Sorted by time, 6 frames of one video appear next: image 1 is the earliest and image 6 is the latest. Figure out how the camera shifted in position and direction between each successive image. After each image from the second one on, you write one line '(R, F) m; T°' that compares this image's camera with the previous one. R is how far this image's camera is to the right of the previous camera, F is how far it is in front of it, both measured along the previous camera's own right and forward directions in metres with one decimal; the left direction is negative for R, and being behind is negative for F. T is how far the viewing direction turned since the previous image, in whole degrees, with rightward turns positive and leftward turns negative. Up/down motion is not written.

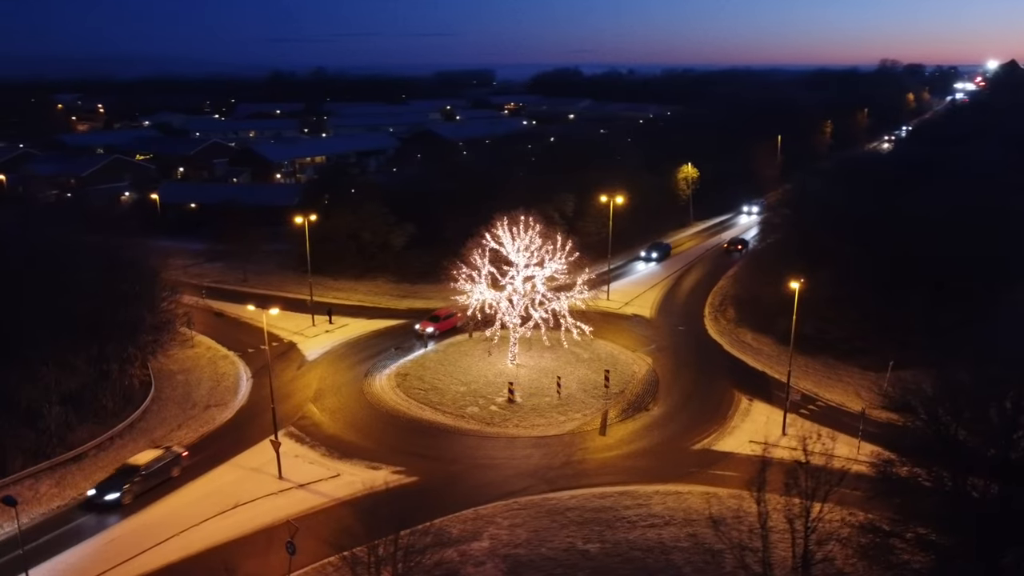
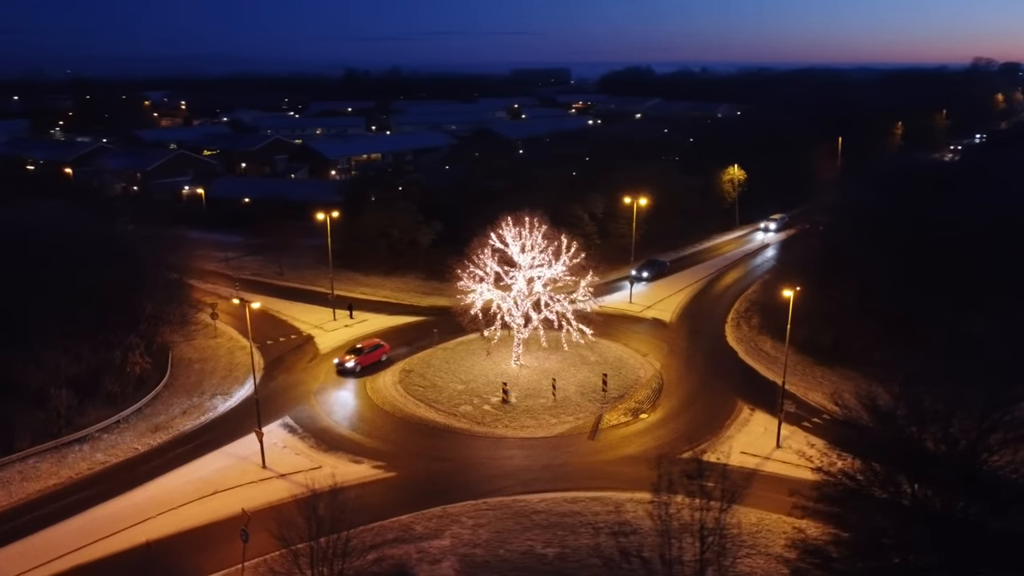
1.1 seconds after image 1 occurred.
(+1.1, 0.0) m; -5°
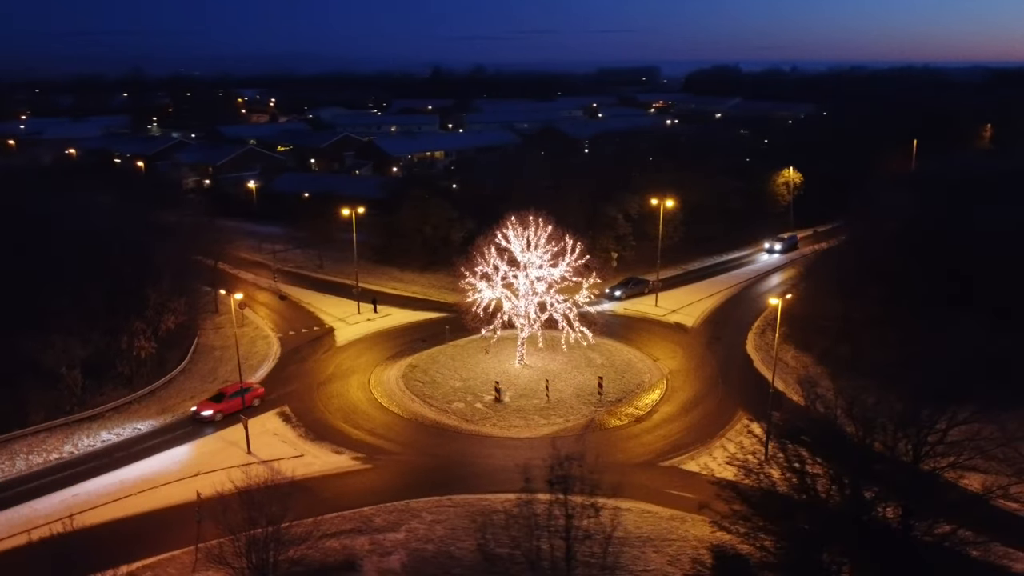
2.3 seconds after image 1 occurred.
(+1.3, +0.1) m; -6°
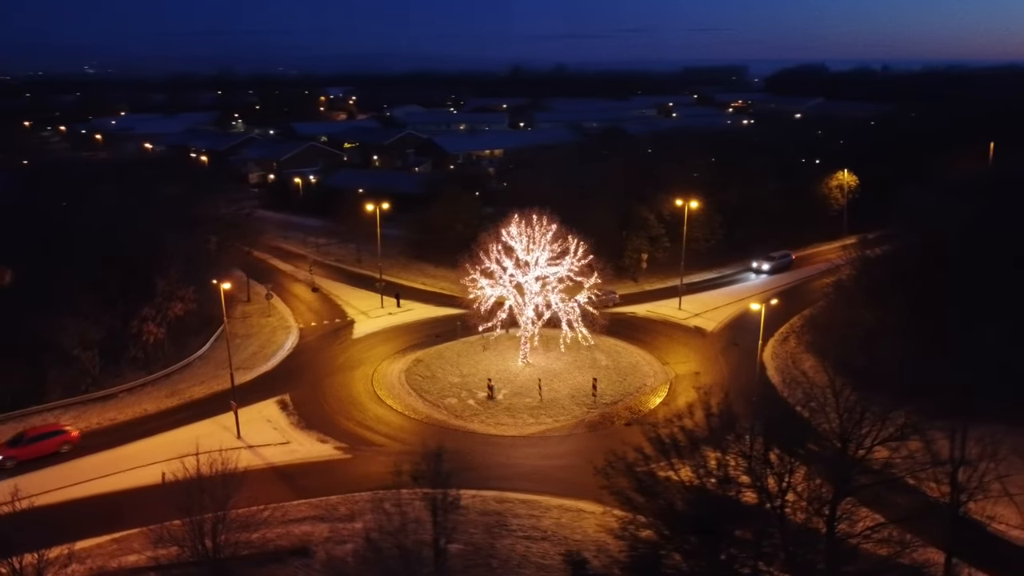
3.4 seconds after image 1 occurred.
(+1.3, +0.1) m; -6°
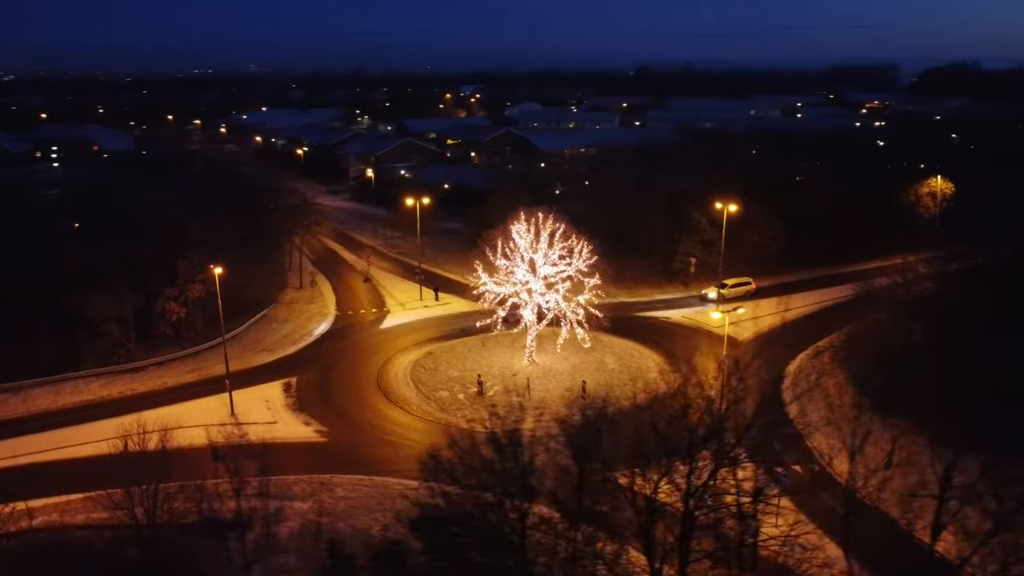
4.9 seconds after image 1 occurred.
(+2.0, +0.2) m; -10°
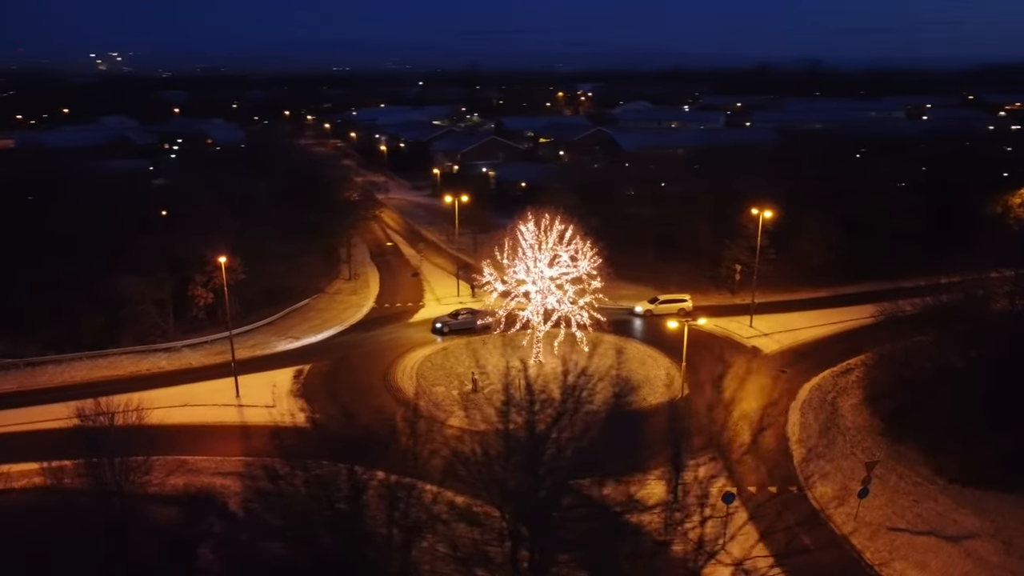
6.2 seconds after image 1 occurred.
(+1.8, +0.1) m; -9°
